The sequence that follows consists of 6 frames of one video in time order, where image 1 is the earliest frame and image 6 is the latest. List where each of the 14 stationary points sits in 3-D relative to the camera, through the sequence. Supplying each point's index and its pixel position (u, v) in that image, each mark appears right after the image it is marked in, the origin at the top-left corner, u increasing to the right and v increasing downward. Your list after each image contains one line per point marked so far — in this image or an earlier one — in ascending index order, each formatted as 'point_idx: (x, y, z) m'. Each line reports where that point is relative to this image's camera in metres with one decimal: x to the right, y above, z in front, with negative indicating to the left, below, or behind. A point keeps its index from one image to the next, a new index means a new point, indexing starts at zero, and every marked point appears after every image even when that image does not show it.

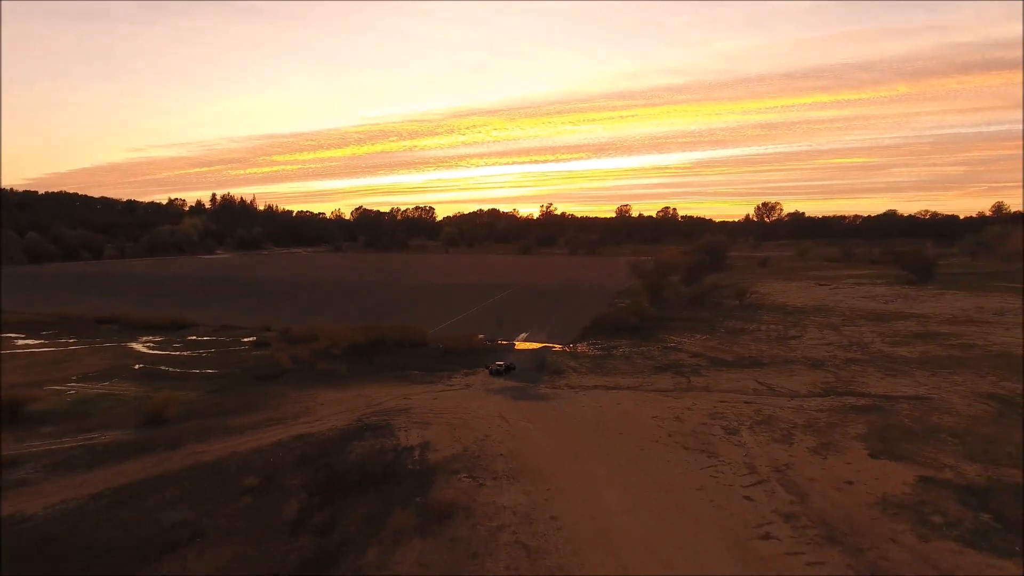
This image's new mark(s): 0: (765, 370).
0: (+2.8, -0.9, +6.9) m
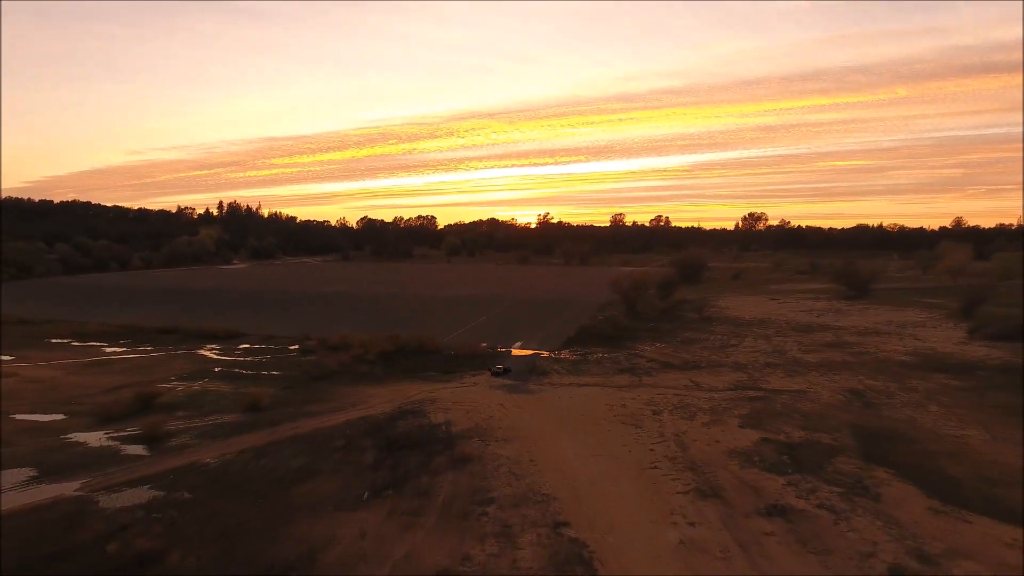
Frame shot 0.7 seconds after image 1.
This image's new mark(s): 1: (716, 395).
0: (+2.8, -1.2, +9.1) m
1: (+2.5, -1.3, +7.6) m
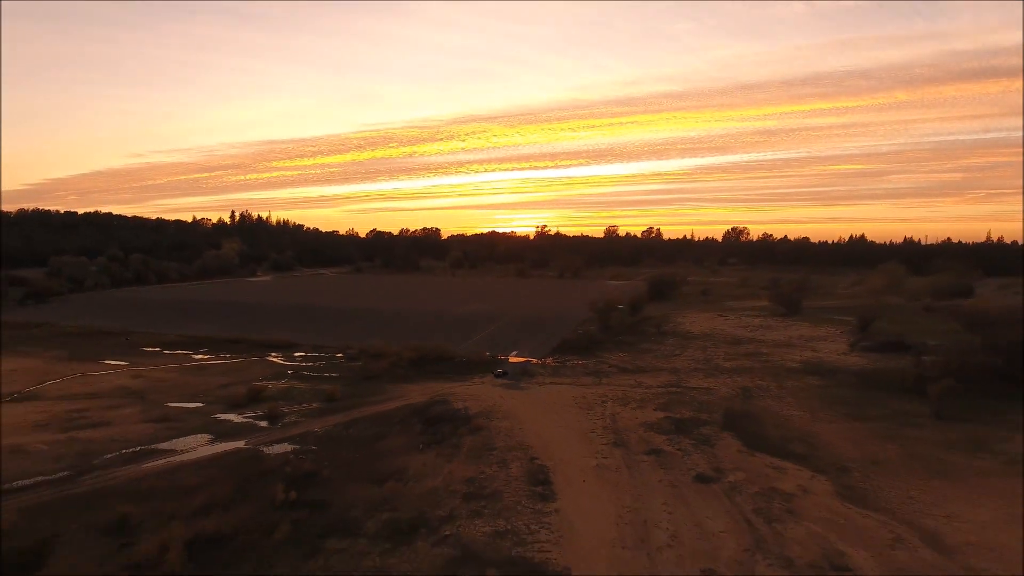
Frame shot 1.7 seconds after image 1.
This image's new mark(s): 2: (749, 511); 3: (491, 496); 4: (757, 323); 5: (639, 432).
0: (+2.7, -1.8, +12.5) m
1: (+2.5, -1.9, +11.0) m
2: (+2.3, -2.2, +6.0) m
3: (-0.2, -2.2, +6.6) m
4: (+6.8, -1.0, +16.9) m
5: (+1.8, -2.0, +8.5) m
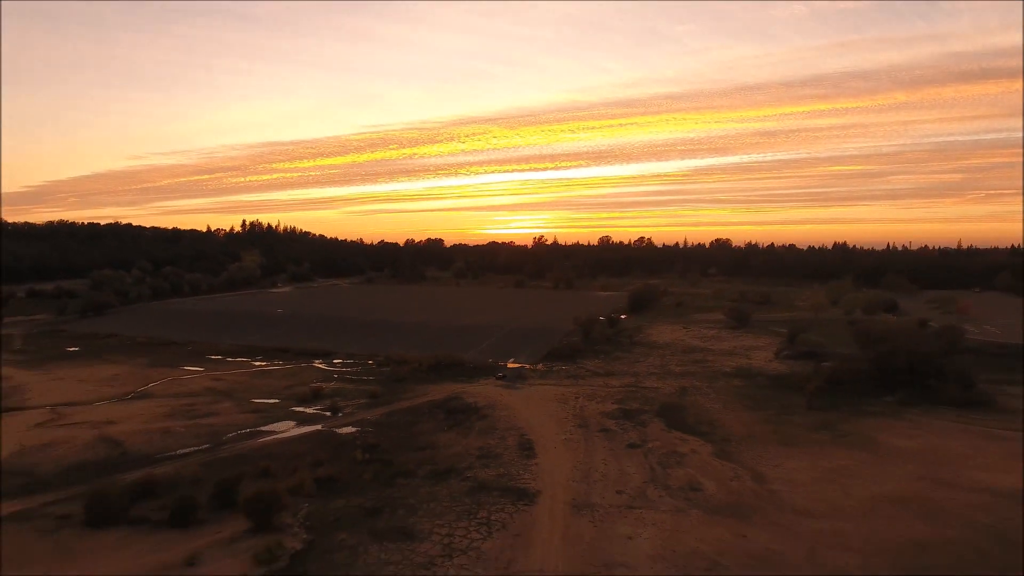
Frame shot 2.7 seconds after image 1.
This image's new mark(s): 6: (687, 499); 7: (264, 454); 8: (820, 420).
0: (+2.7, -2.4, +16.2) m
1: (+2.4, -2.5, +14.7) m
2: (+2.3, -2.8, +9.7) m
3: (-0.3, -2.8, +10.3) m
4: (+6.7, -1.6, +20.5) m
5: (+1.7, -2.6, +12.2) m
6: (+2.4, -2.9, +8.4) m
7: (-4.3, -2.9, +10.6) m
8: (+6.1, -2.6, +11.9) m
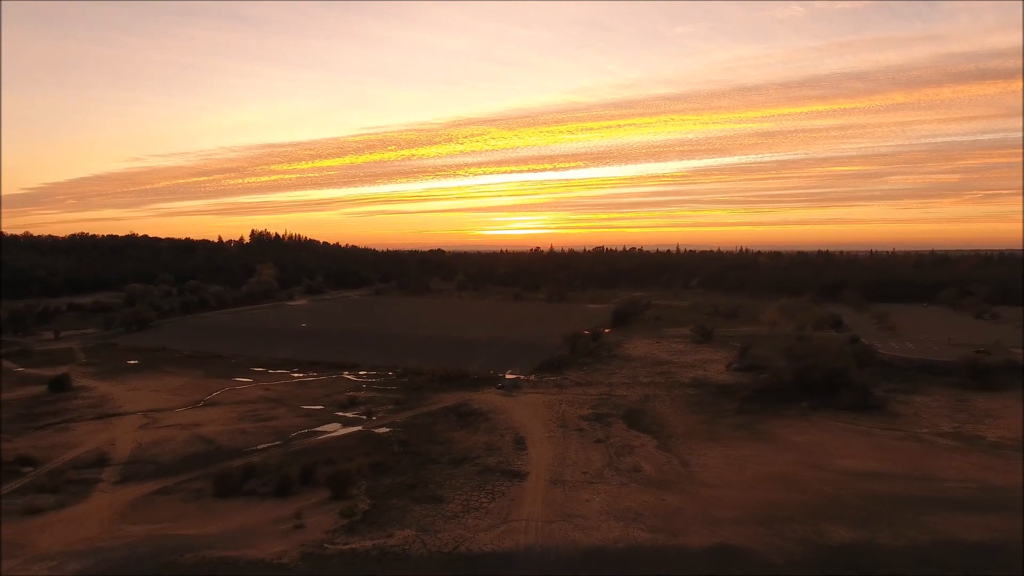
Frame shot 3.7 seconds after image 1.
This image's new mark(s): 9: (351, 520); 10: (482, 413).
0: (+2.6, -3.2, +19.8) m
1: (+2.3, -3.3, +18.3) m
2: (+2.2, -3.6, +13.3) m
3: (-0.4, -3.7, +13.9) m
4: (+6.6, -2.4, +24.2) m
5: (+1.6, -3.5, +15.9) m
6: (+2.4, -3.7, +12.1) m
7: (-4.4, -3.7, +14.2) m
8: (+6.0, -3.4, +15.6) m
9: (-2.8, -4.0, +10.5) m
10: (-0.8, -3.5, +16.9) m
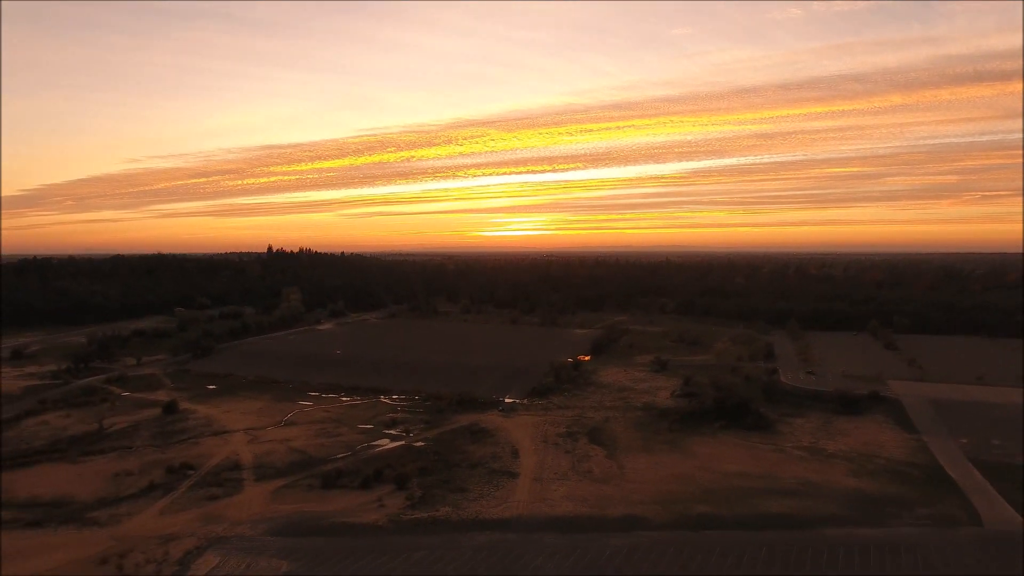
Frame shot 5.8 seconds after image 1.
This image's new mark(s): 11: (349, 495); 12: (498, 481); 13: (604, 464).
0: (+2.5, -5.3, +26.7) m
1: (+2.2, -5.4, +25.2) m
2: (+2.1, -5.7, +20.2) m
3: (-0.4, -5.8, +20.8) m
4: (+6.5, -4.6, +31.1) m
5: (+1.5, -5.6, +22.8) m
6: (+2.3, -5.9, +19.0) m
7: (-4.5, -5.9, +21.1) m
8: (+5.9, -5.5, +22.5) m
9: (-2.9, -6.1, +17.4) m
10: (-0.9, -5.6, +23.7) m
11: (-4.9, -6.2, +18.0) m
12: (-0.4, -6.0, +18.6) m
13: (+3.0, -5.8, +19.8) m
